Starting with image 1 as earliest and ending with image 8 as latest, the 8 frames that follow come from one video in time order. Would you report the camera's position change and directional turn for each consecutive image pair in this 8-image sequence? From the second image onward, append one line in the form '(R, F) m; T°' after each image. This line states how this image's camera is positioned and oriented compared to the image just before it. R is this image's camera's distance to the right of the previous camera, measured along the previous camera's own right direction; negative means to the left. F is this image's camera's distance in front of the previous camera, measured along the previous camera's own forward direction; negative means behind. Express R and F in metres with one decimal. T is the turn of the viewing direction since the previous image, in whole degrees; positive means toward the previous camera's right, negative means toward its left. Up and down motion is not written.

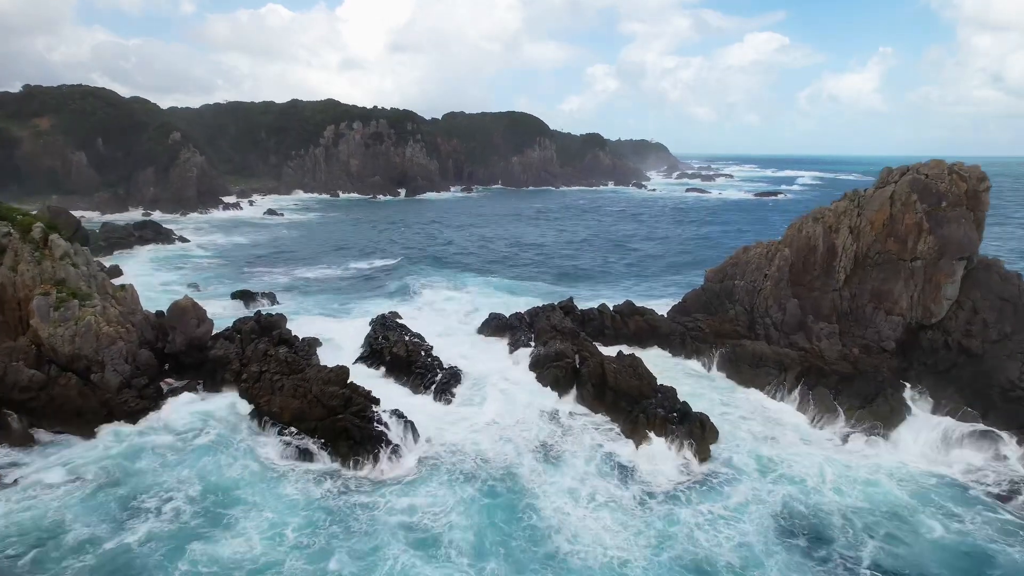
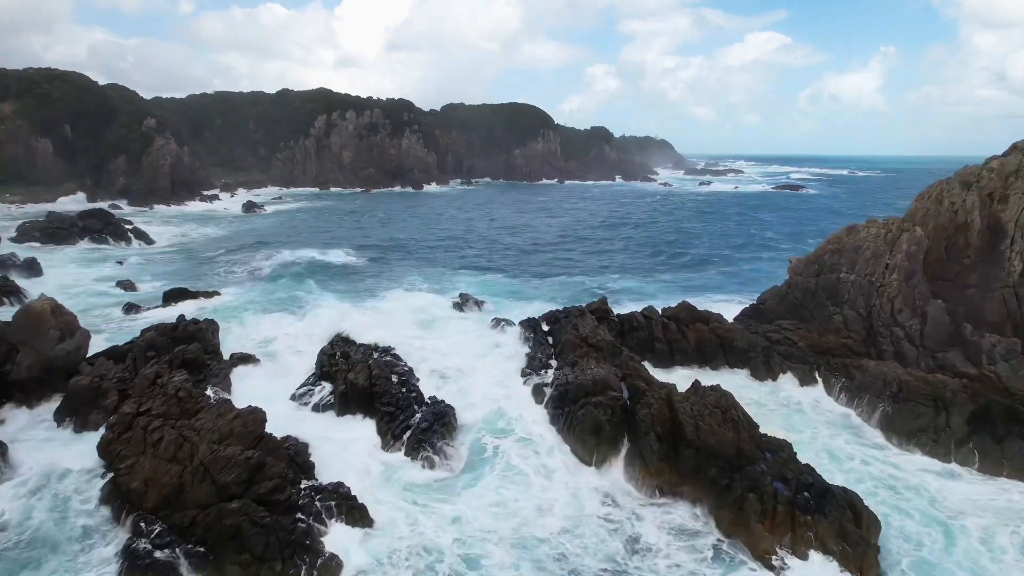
(-0.3, +6.9) m; 0°
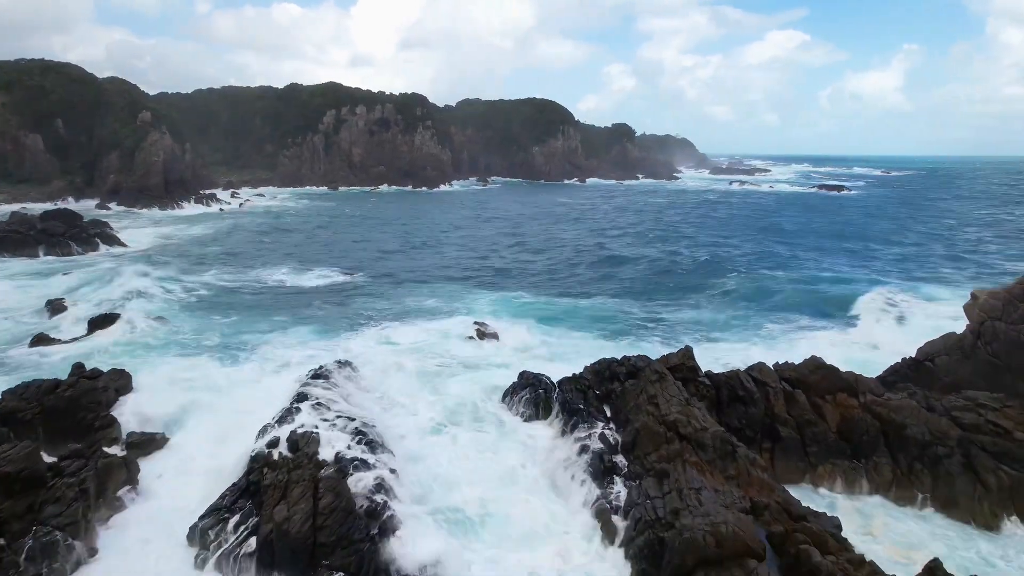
(-0.5, +6.2) m; -1°
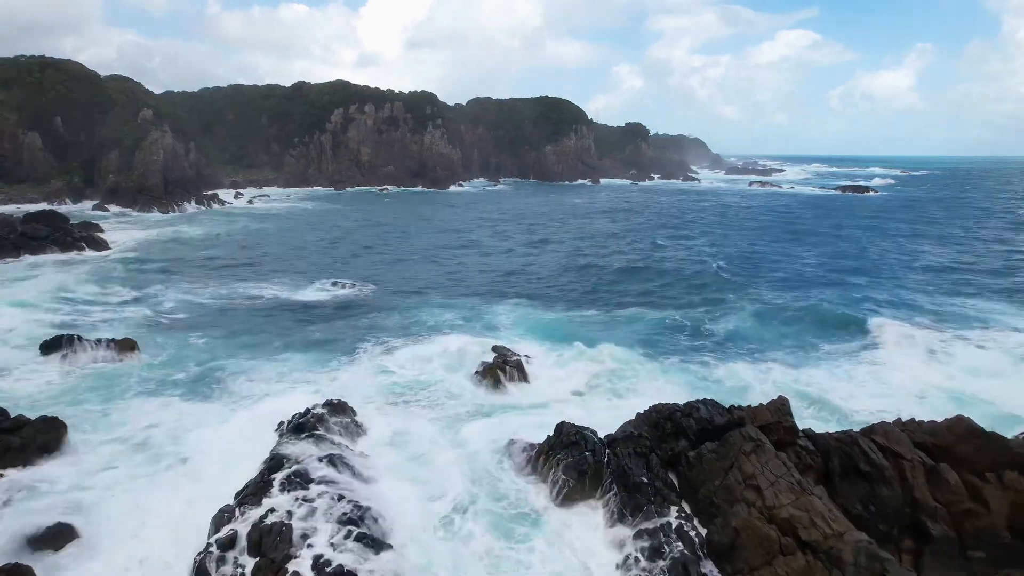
(-0.5, +3.1) m; -1°
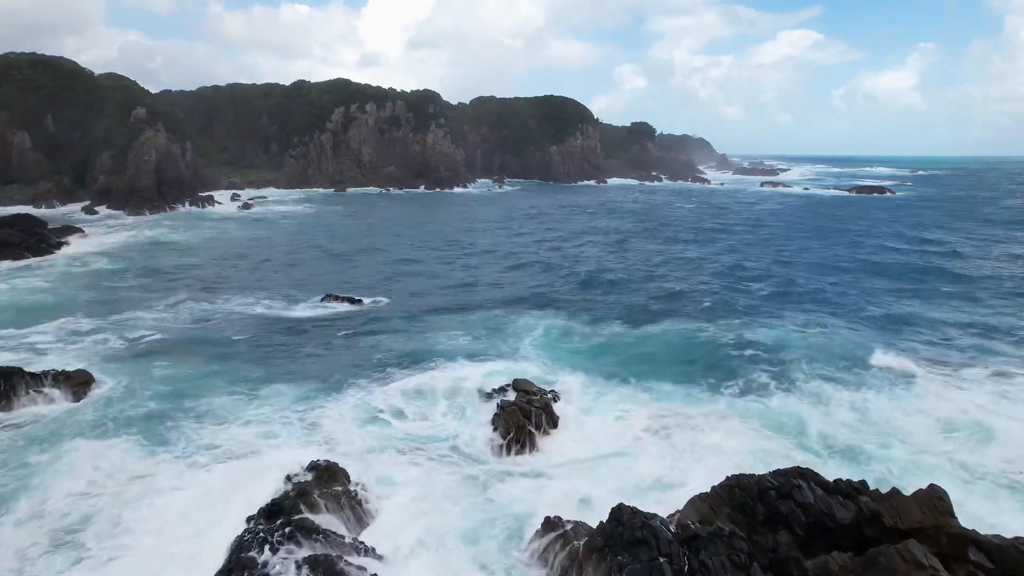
(-0.5, +2.7) m; 0°
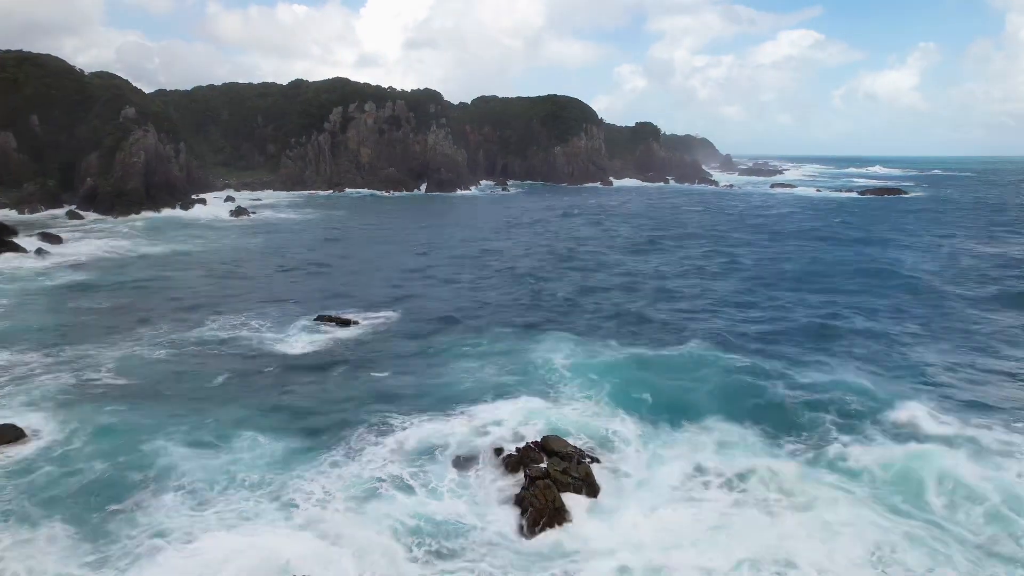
(-0.6, +2.9) m; 0°
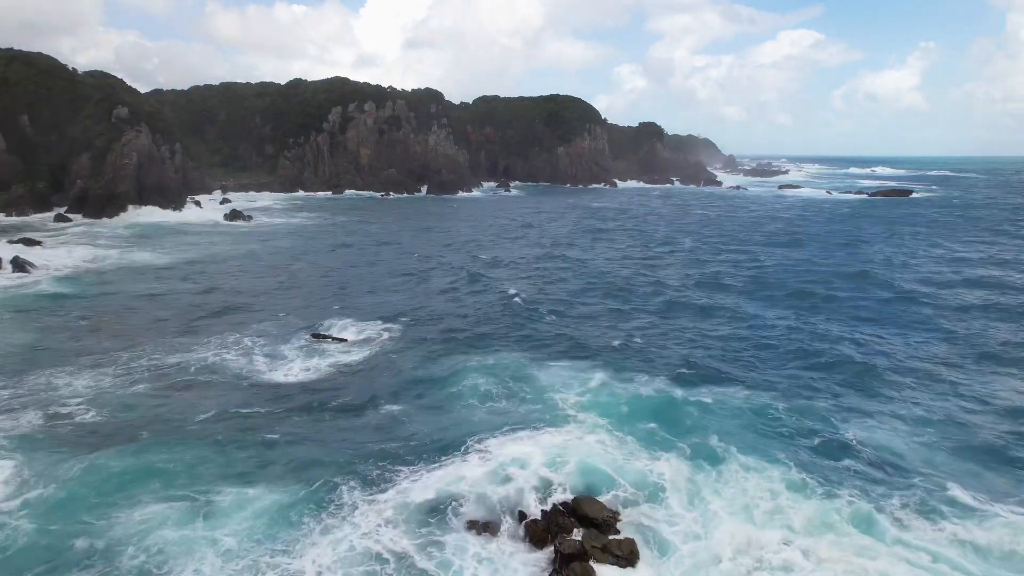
(-0.5, +2.0) m; 0°
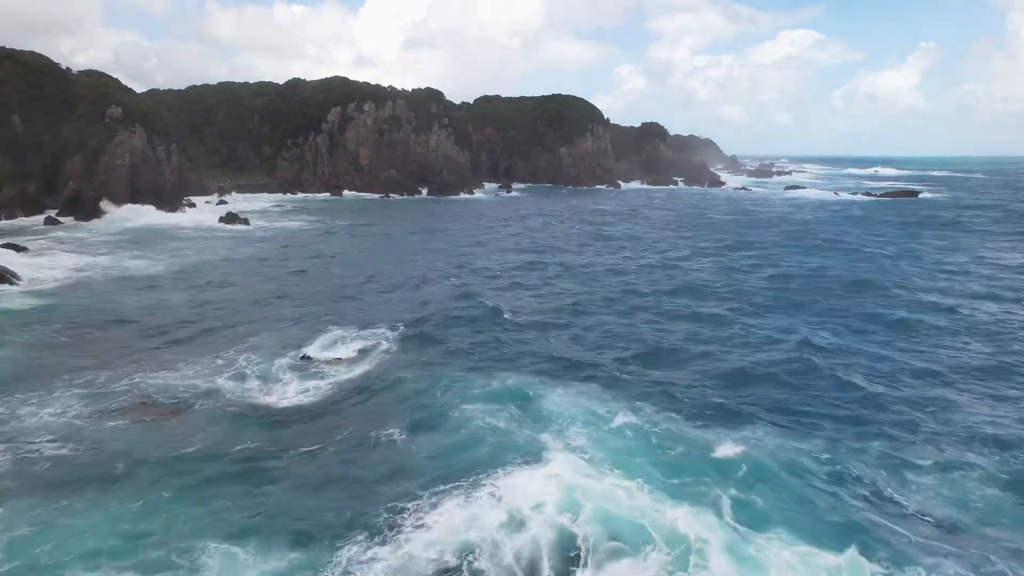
(-0.4, +1.6) m; 0°
